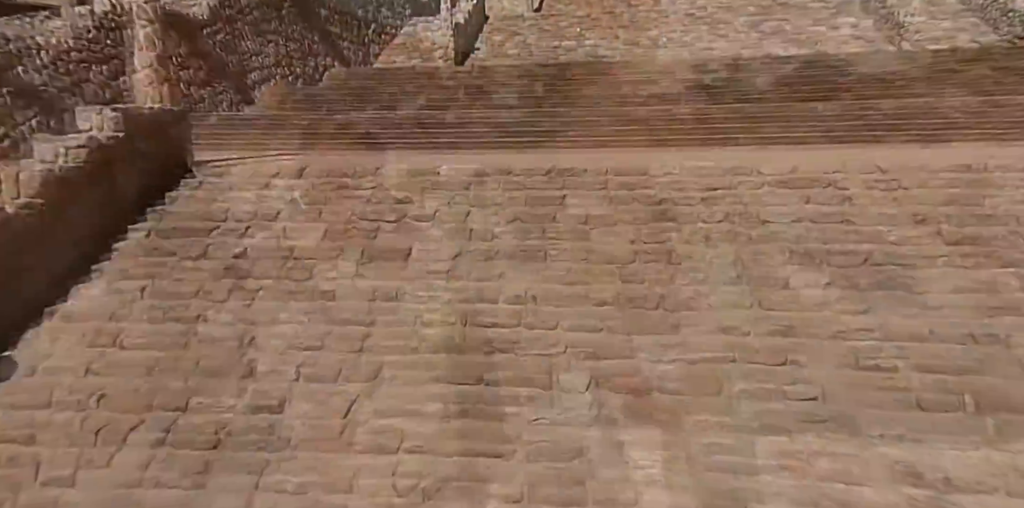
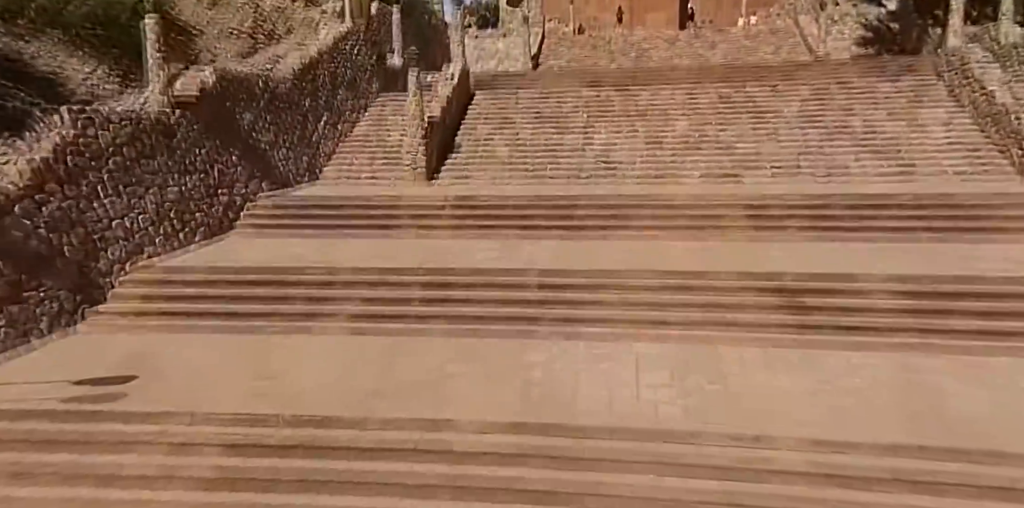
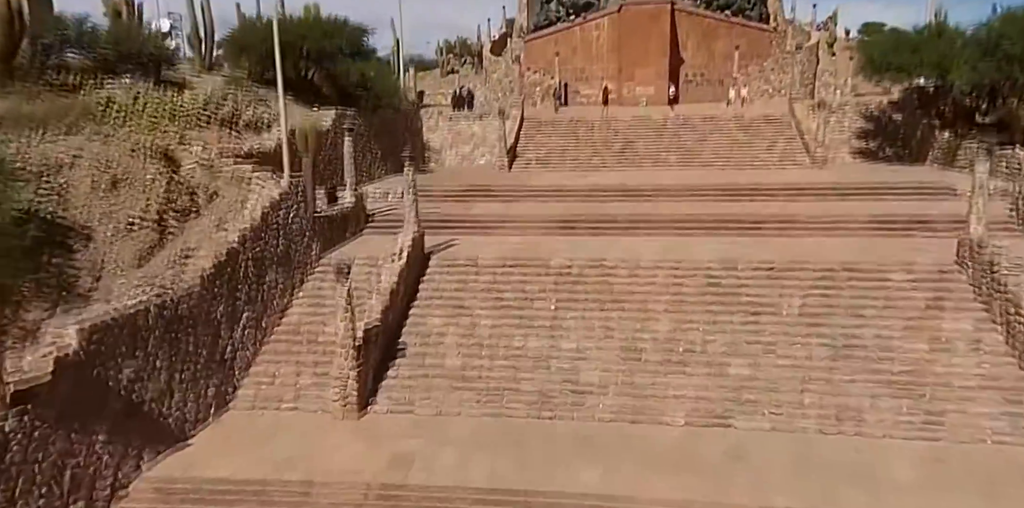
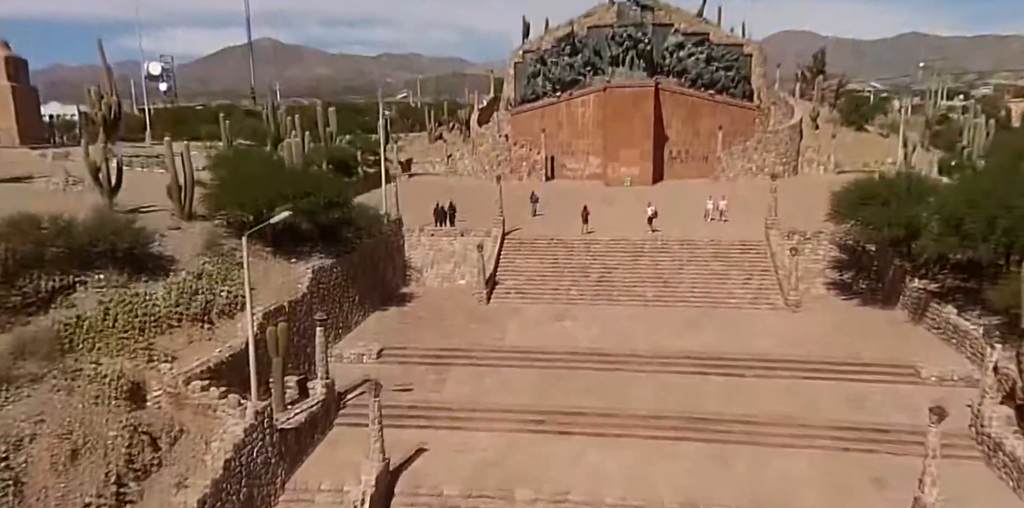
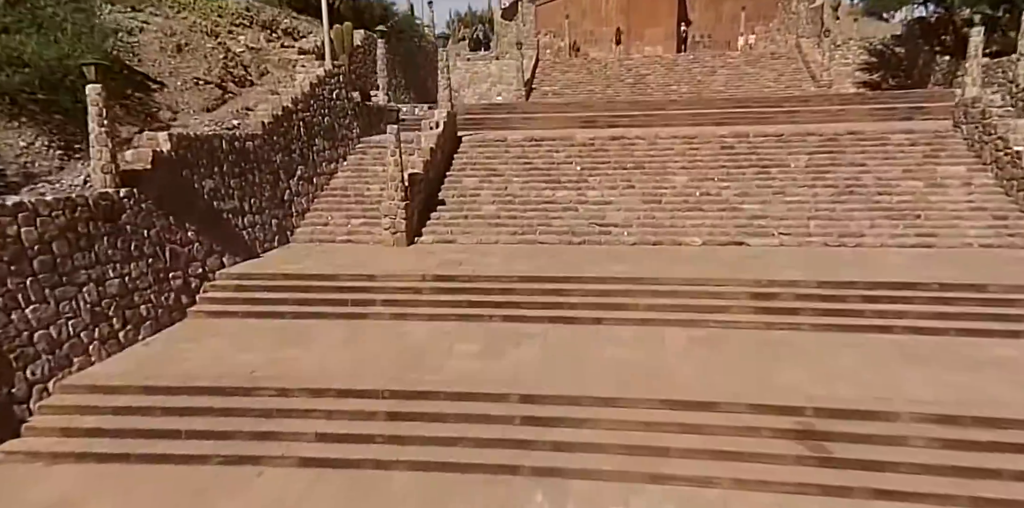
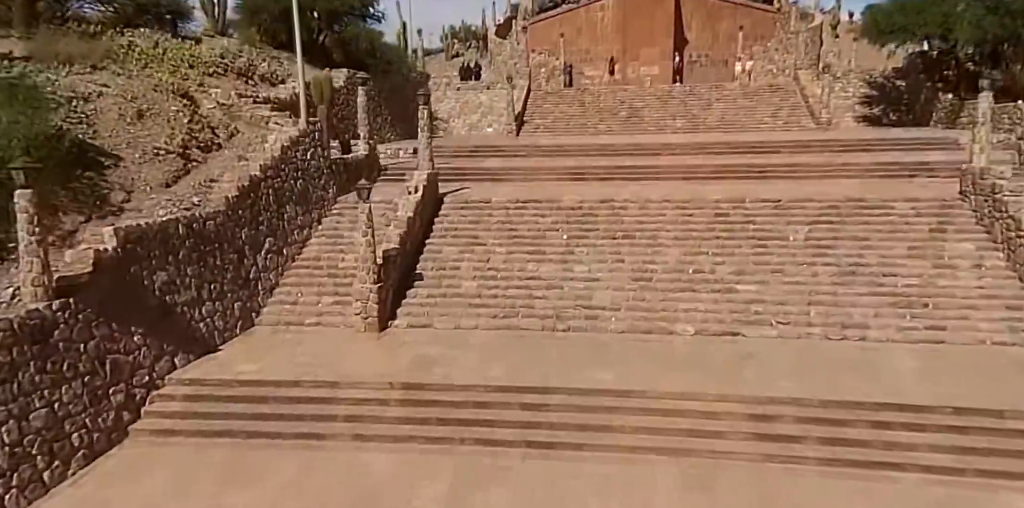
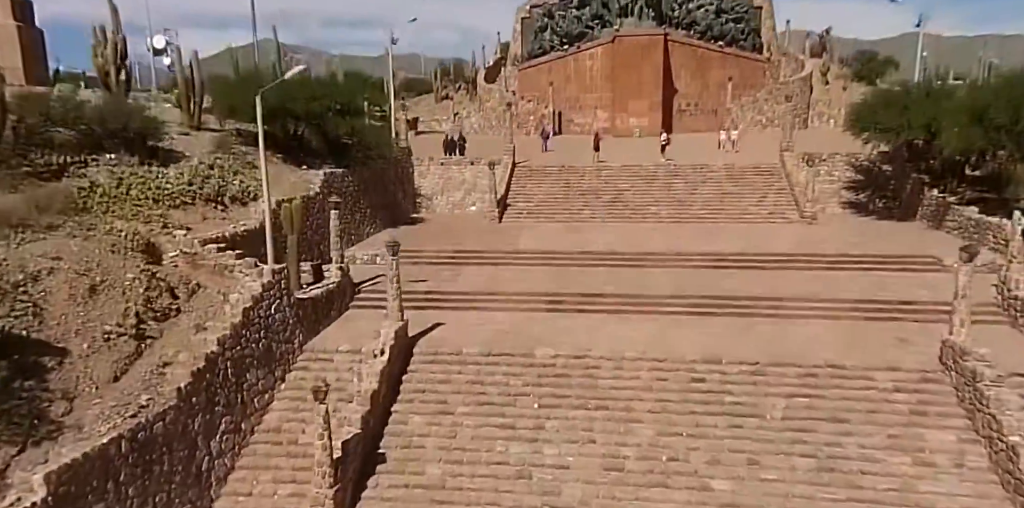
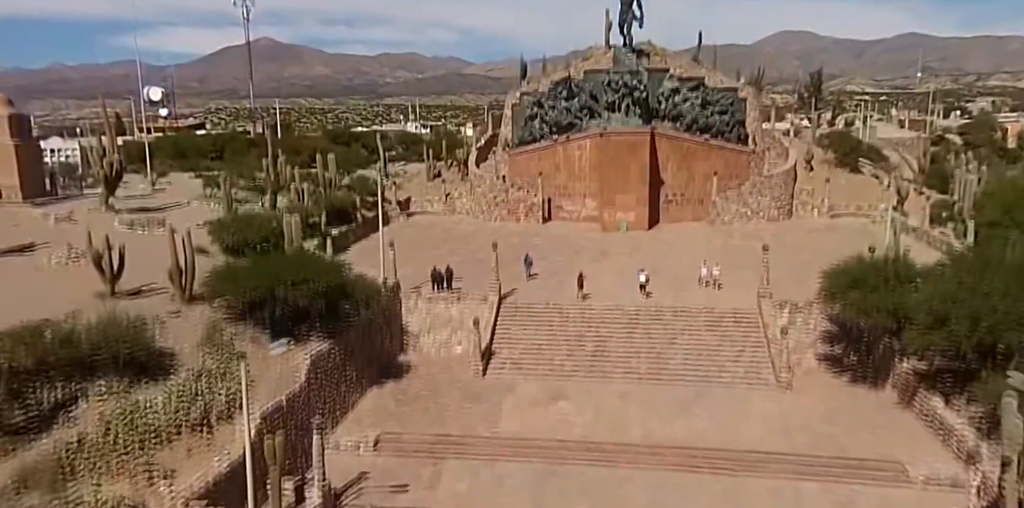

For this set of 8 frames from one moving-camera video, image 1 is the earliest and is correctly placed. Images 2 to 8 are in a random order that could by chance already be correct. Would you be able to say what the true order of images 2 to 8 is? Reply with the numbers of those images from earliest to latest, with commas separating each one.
2, 5, 6, 3, 7, 4, 8
